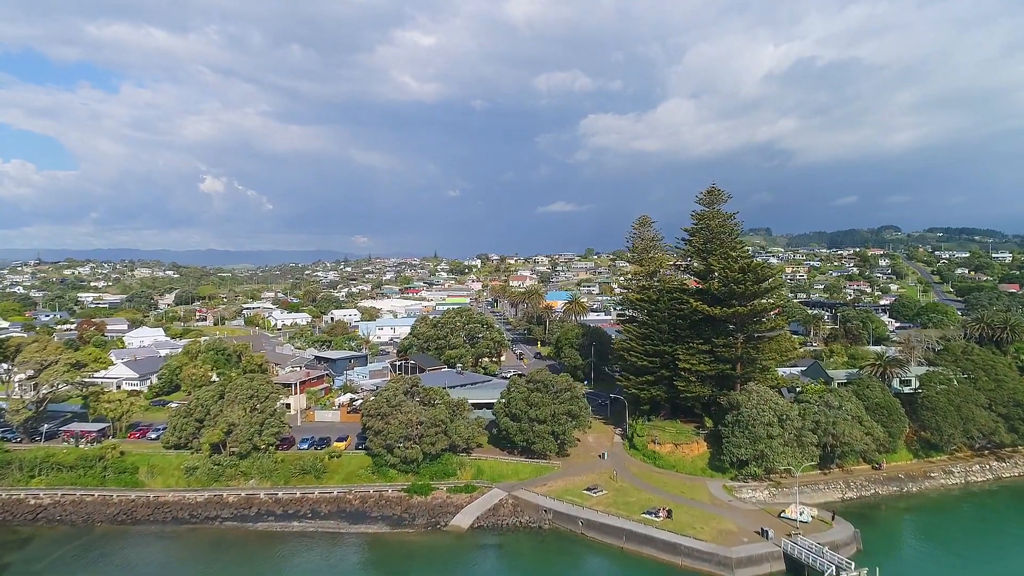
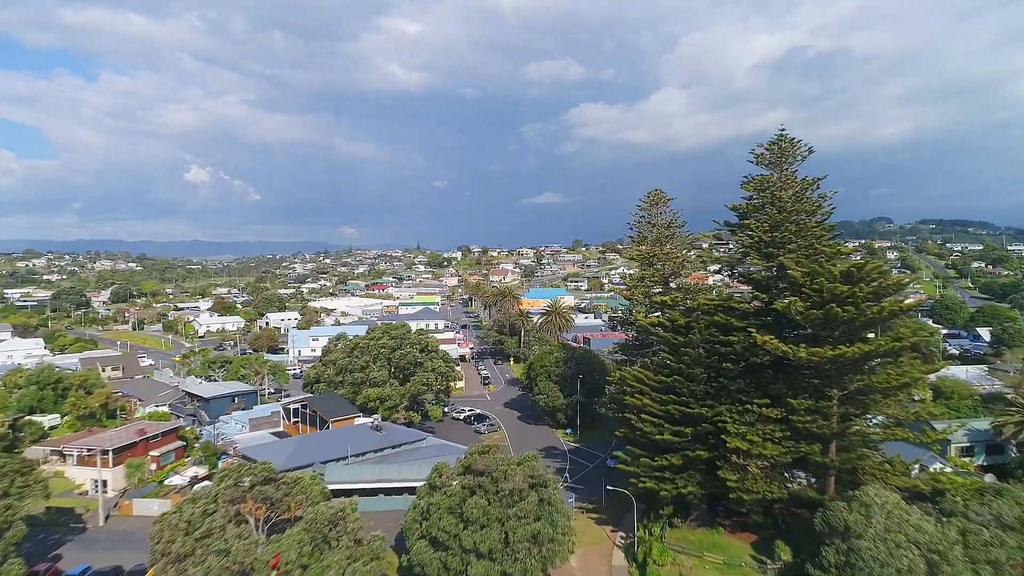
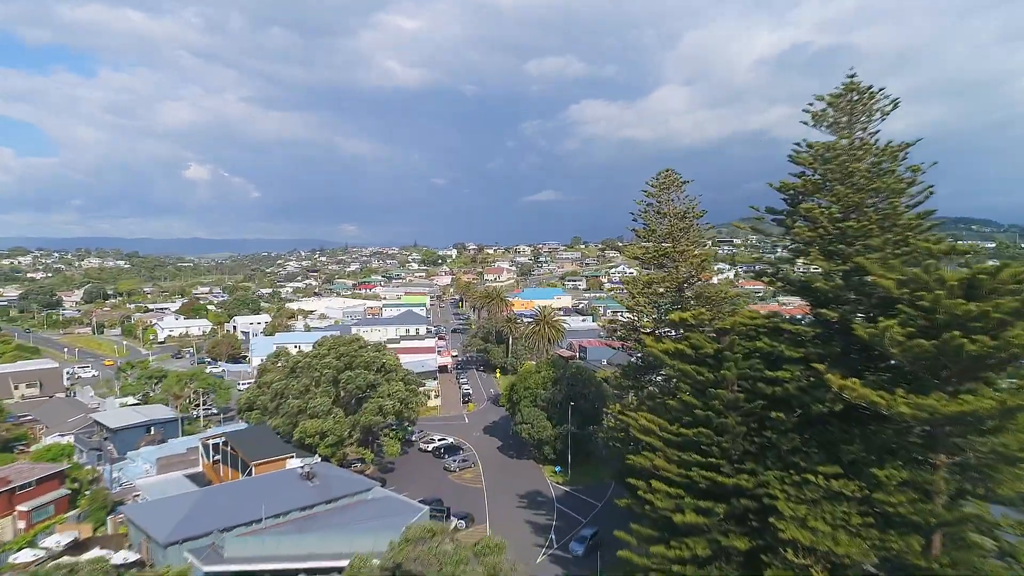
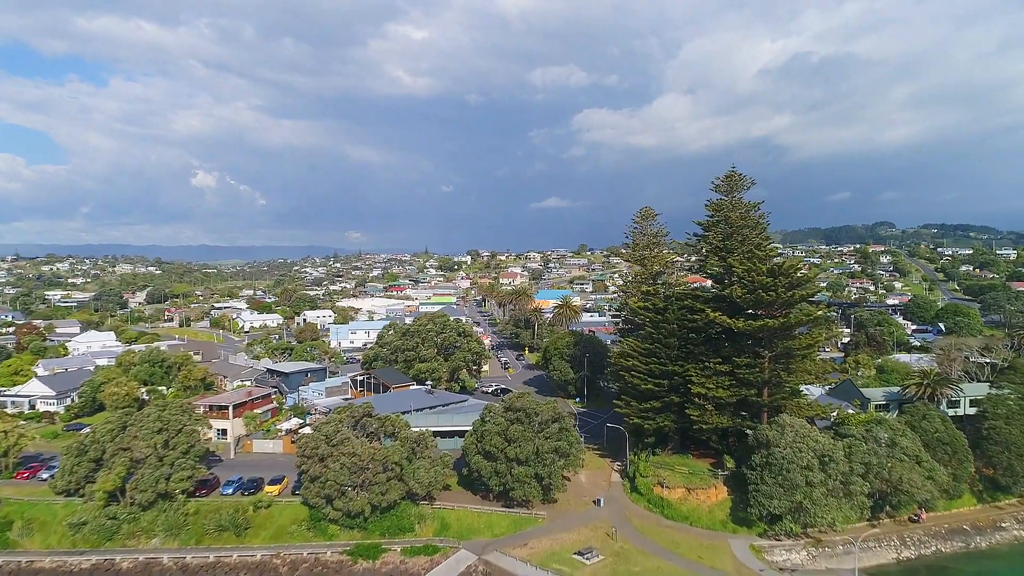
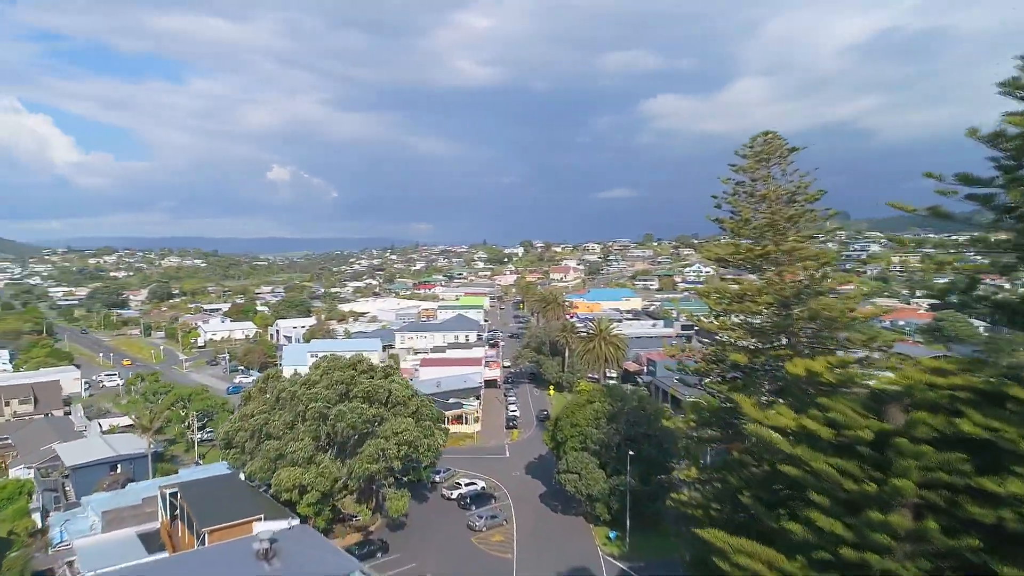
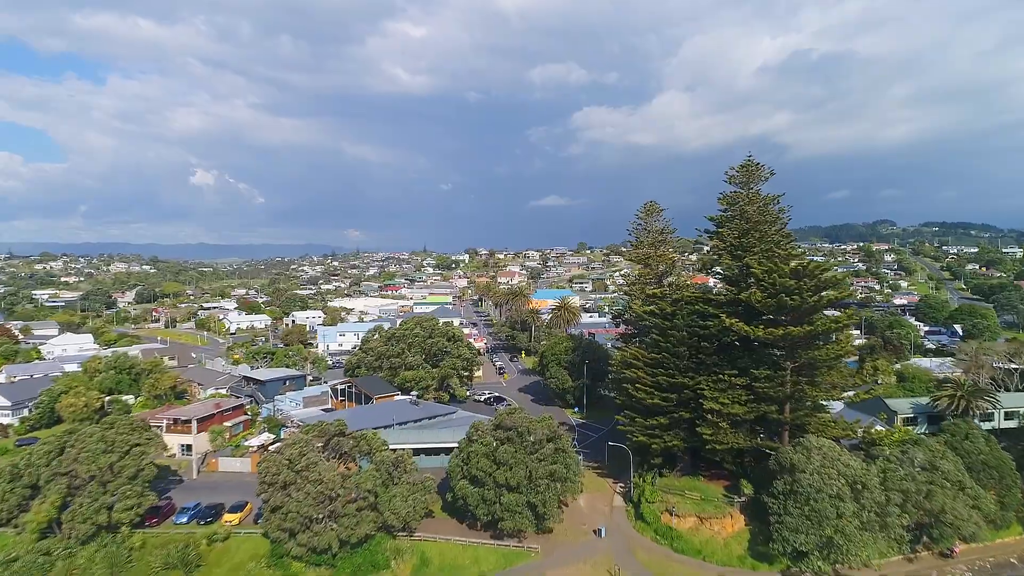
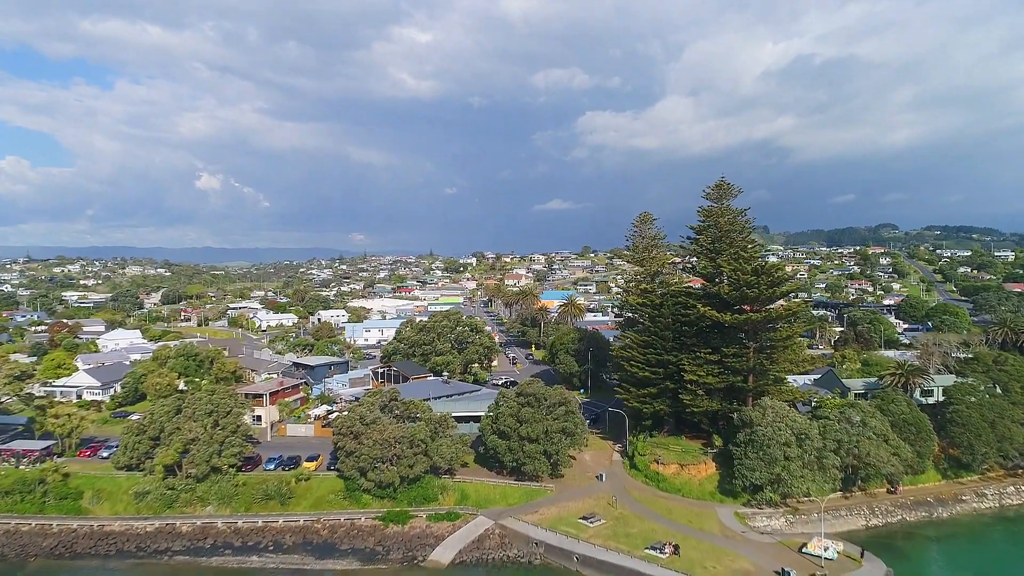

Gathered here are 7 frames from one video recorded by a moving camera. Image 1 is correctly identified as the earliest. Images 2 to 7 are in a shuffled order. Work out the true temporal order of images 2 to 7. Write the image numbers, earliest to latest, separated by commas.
7, 4, 6, 2, 3, 5
